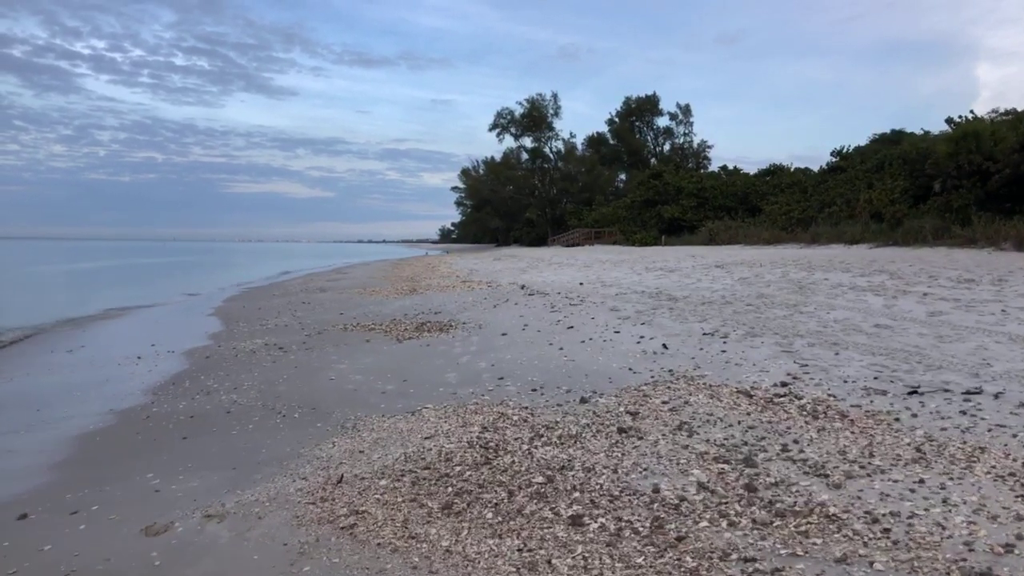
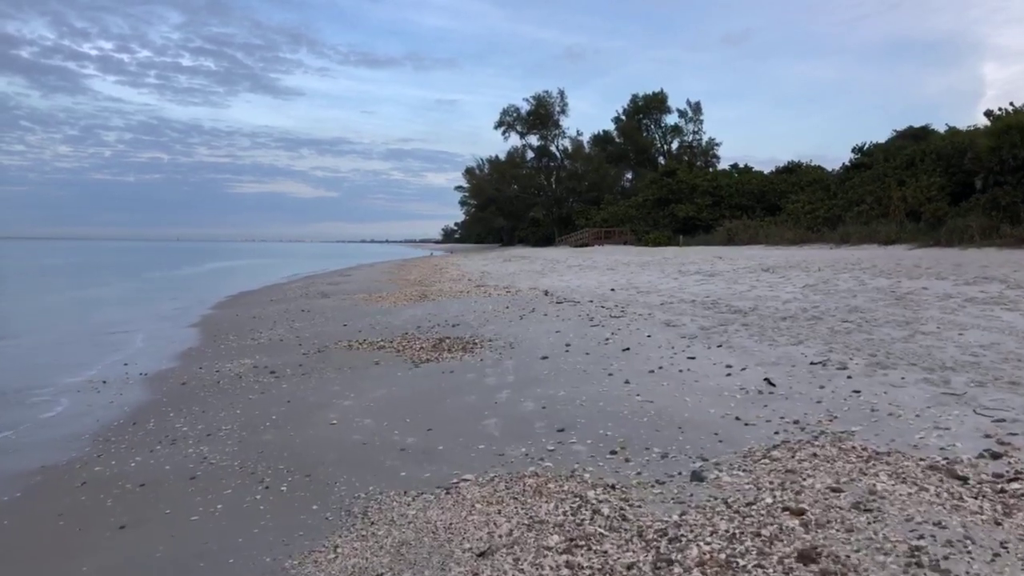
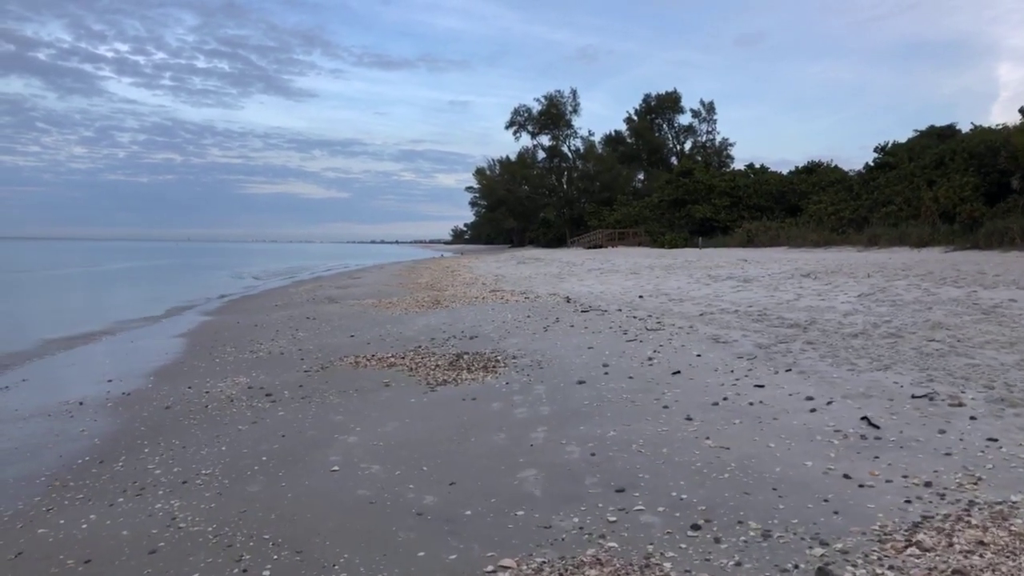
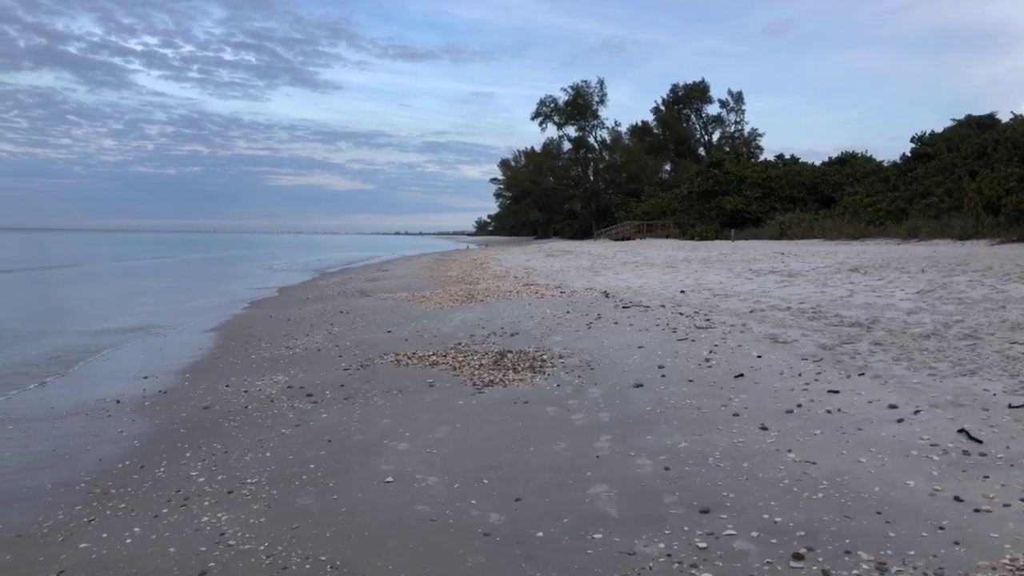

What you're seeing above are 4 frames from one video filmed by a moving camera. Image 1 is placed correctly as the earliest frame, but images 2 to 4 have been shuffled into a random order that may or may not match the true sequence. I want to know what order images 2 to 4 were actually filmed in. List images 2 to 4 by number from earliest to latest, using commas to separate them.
2, 3, 4
